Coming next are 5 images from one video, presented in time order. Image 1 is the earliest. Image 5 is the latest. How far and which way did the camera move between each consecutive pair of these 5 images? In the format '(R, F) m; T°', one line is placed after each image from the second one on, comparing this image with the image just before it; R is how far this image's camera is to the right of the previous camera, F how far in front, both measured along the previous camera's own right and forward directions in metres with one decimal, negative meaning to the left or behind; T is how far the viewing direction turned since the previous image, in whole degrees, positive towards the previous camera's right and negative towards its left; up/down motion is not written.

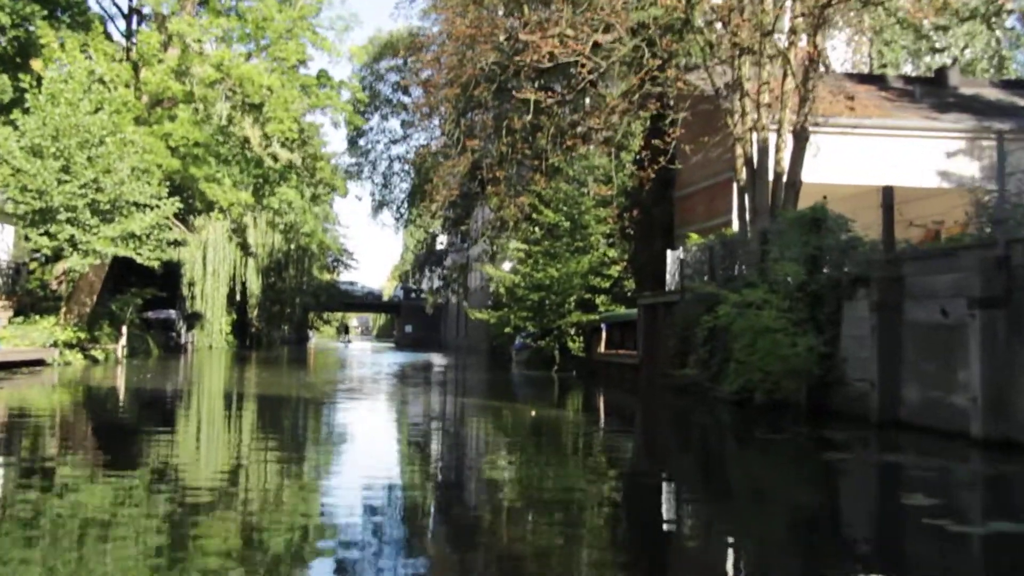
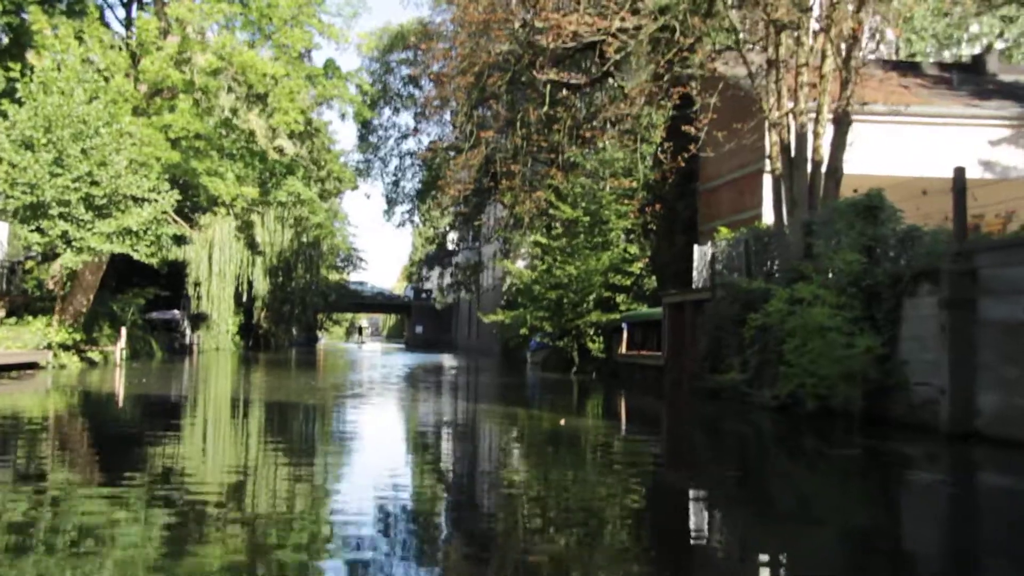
(-0.1, +1.1) m; 0°
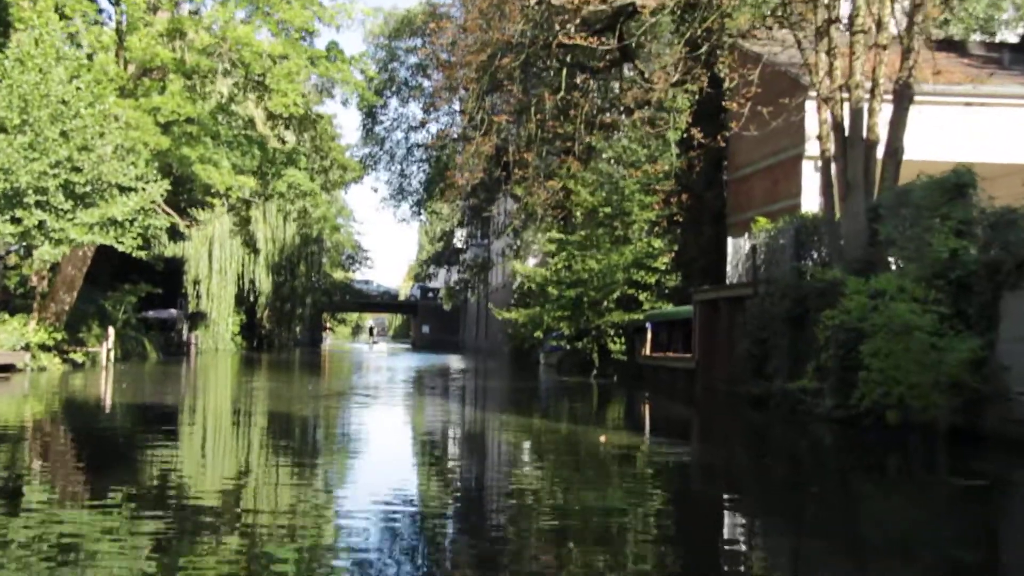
(-0.2, +1.6) m; 0°
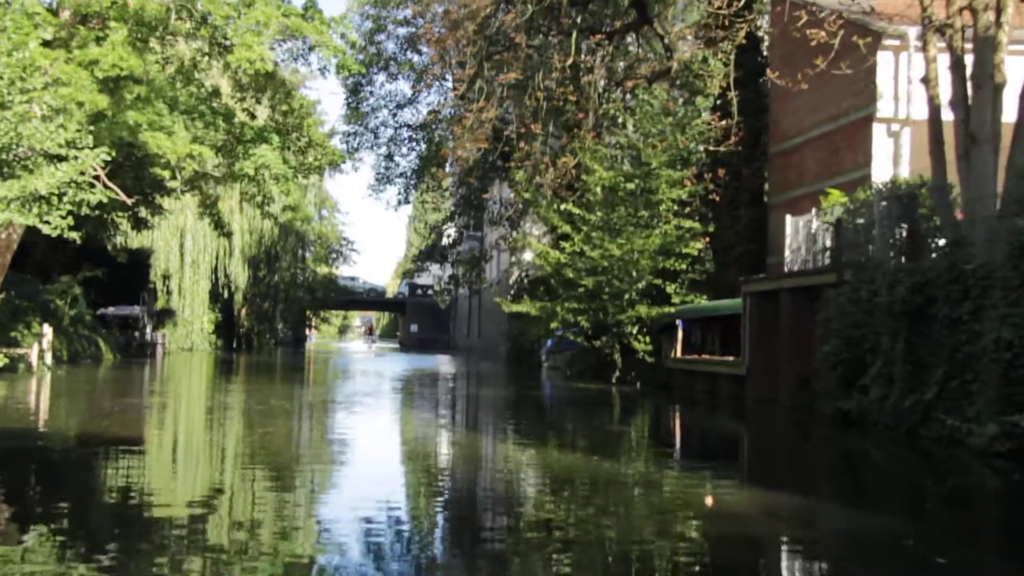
(-0.3, +3.1) m; +1°
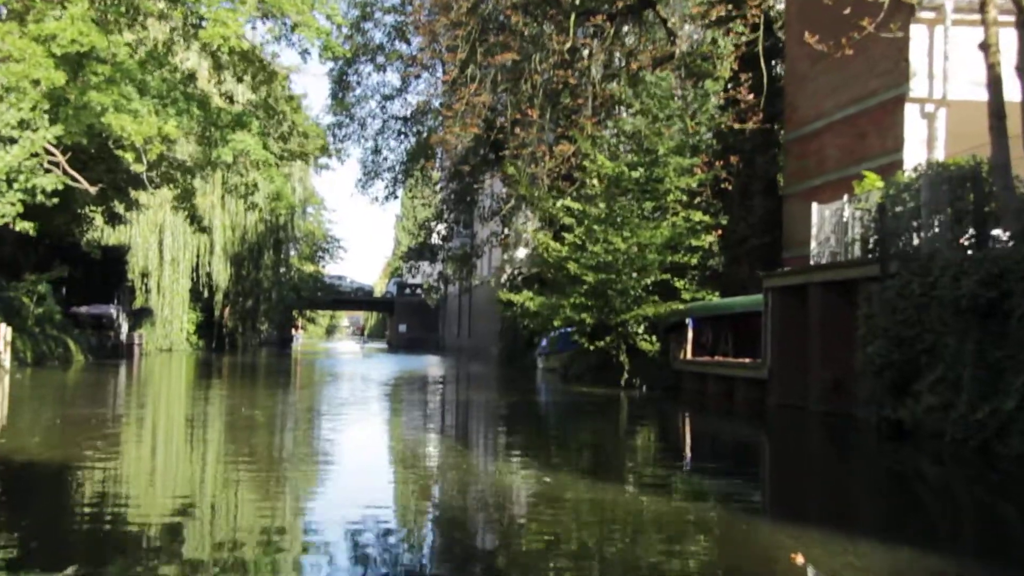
(-0.1, +1.3) m; +1°
